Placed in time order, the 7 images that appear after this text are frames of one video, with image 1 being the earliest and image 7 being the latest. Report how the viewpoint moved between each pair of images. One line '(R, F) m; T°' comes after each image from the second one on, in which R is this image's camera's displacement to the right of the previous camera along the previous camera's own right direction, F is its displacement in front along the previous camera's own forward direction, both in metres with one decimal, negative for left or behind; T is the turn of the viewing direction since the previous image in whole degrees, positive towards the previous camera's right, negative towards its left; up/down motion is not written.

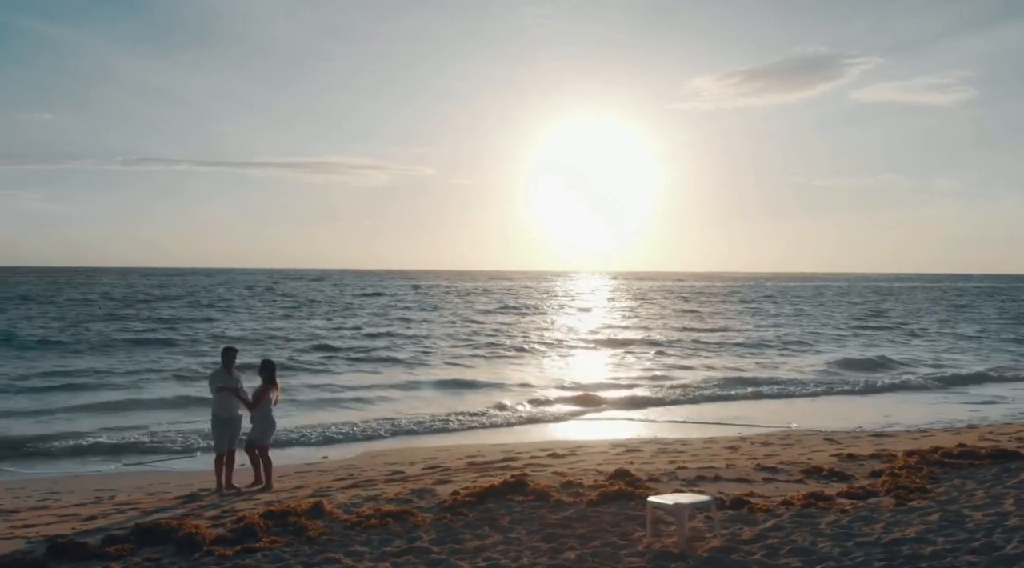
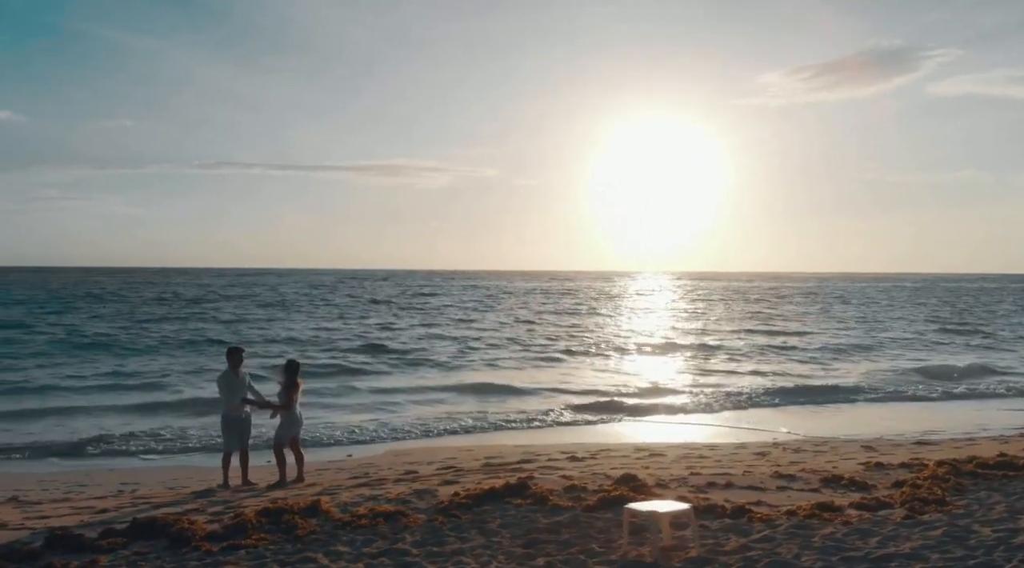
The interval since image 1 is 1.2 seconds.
(+0.4, +0.1) m; -4°
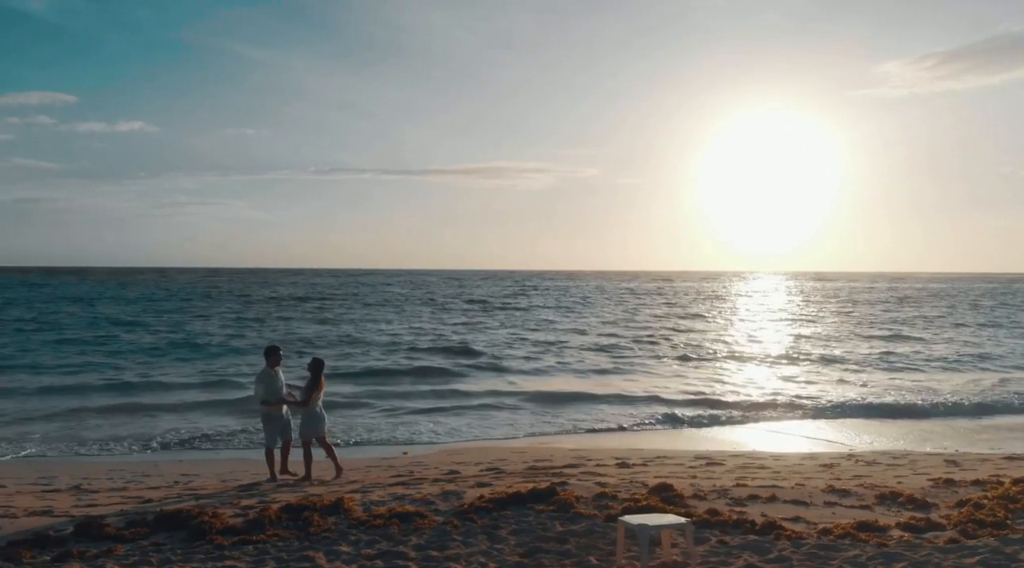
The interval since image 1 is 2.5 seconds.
(+0.5, +0.1) m; -7°
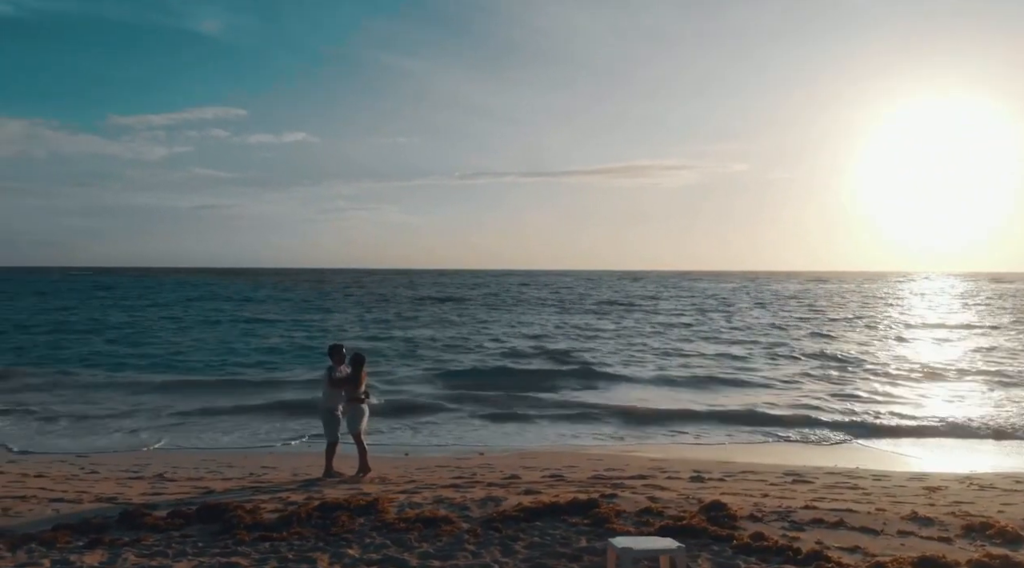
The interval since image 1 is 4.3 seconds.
(+0.7, +0.2) m; -10°
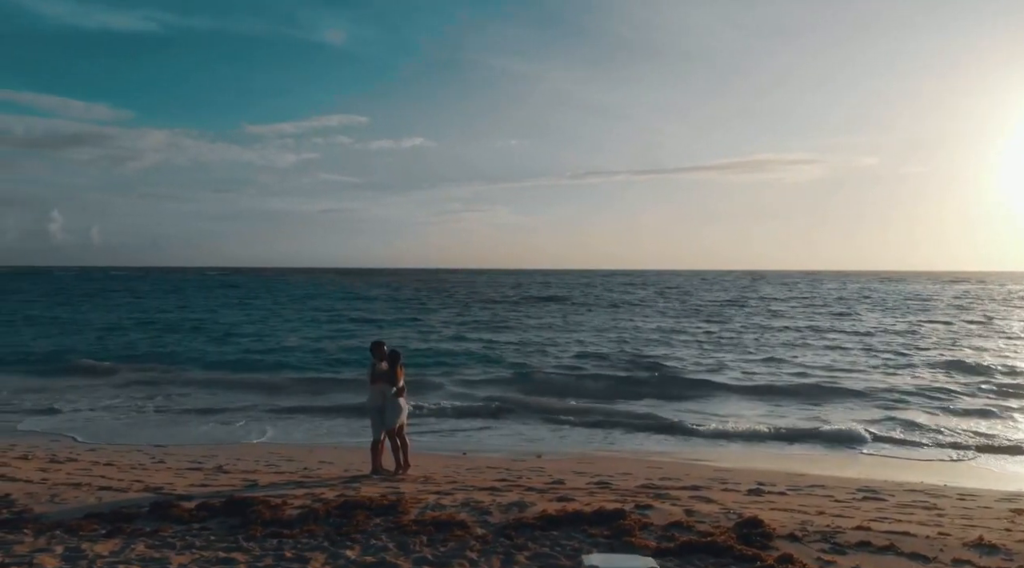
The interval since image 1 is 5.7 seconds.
(+0.6, +0.2) m; -8°
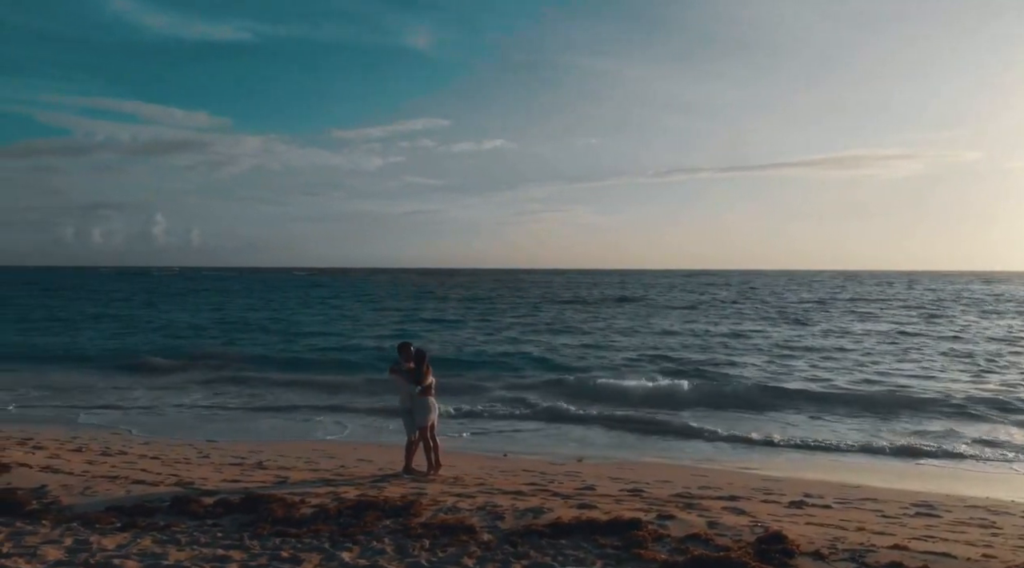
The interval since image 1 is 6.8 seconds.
(+0.5, +0.1) m; -6°
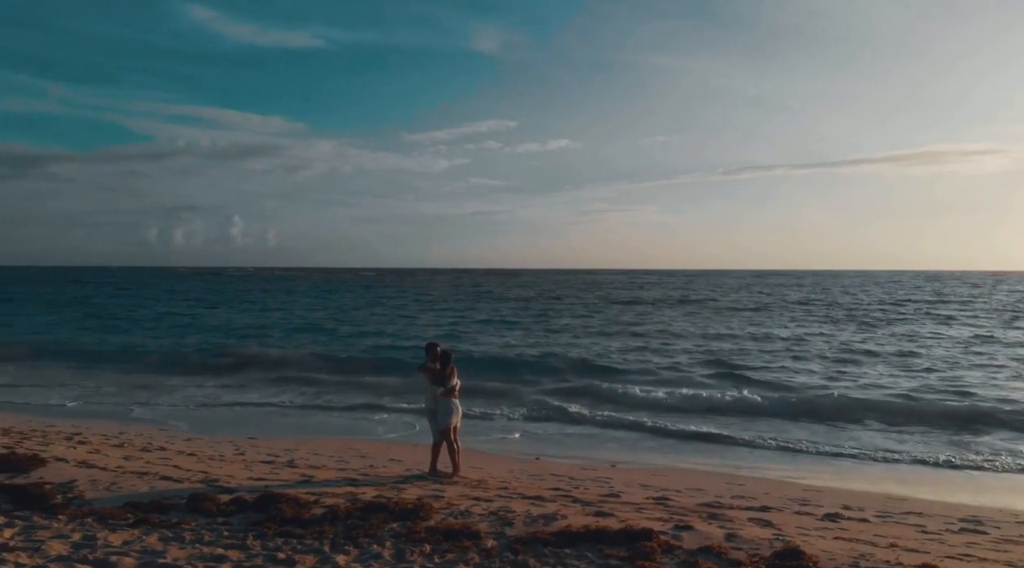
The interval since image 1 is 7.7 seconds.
(+0.4, +0.1) m; -5°
